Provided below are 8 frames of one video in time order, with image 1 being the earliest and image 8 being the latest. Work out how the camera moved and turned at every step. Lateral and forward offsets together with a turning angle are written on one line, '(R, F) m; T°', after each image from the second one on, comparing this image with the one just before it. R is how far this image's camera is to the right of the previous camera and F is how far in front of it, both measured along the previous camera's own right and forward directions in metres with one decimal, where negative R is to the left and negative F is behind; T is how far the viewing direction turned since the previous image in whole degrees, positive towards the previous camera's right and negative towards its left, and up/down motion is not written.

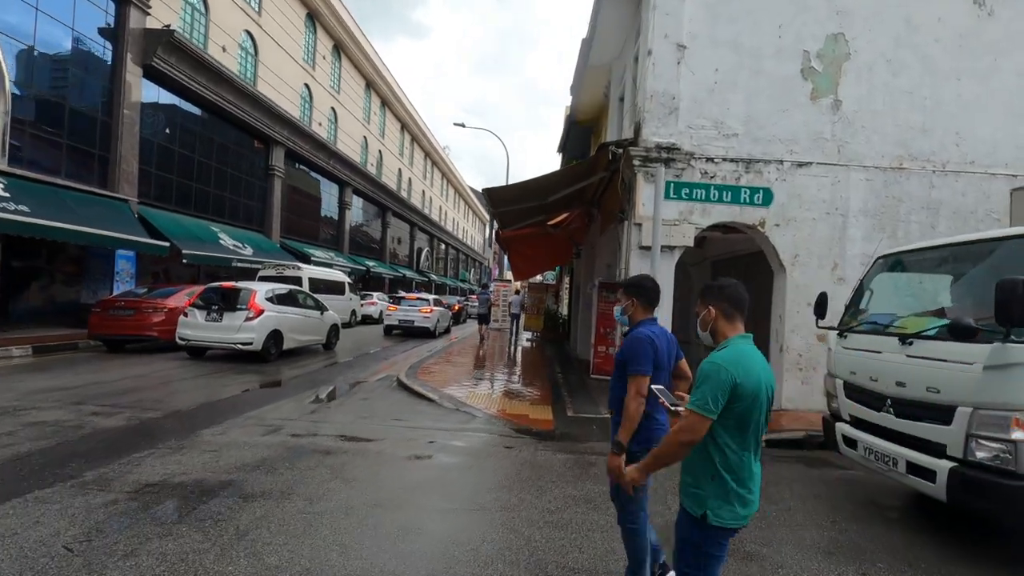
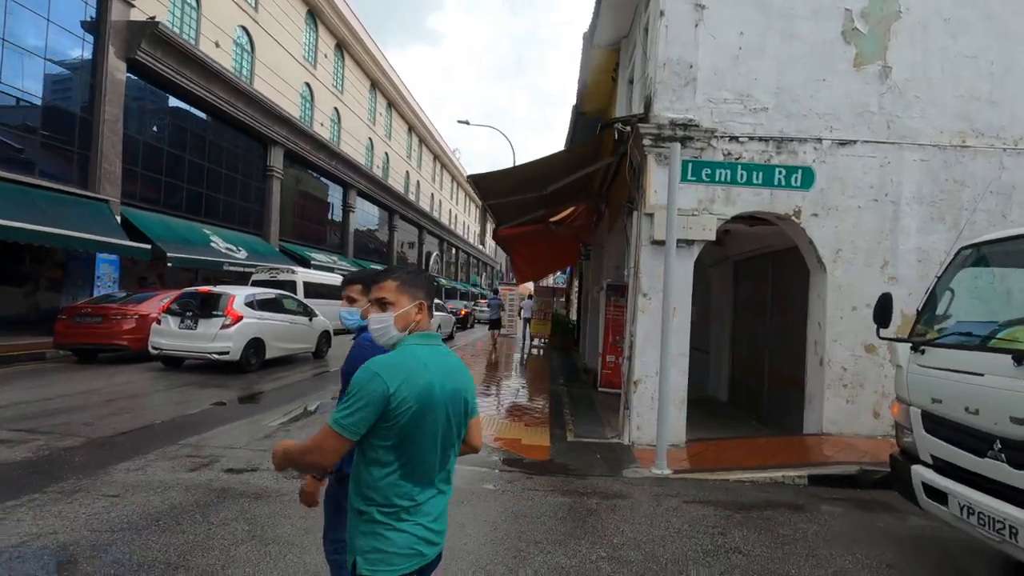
(+0.3, +1.1) m; -1°
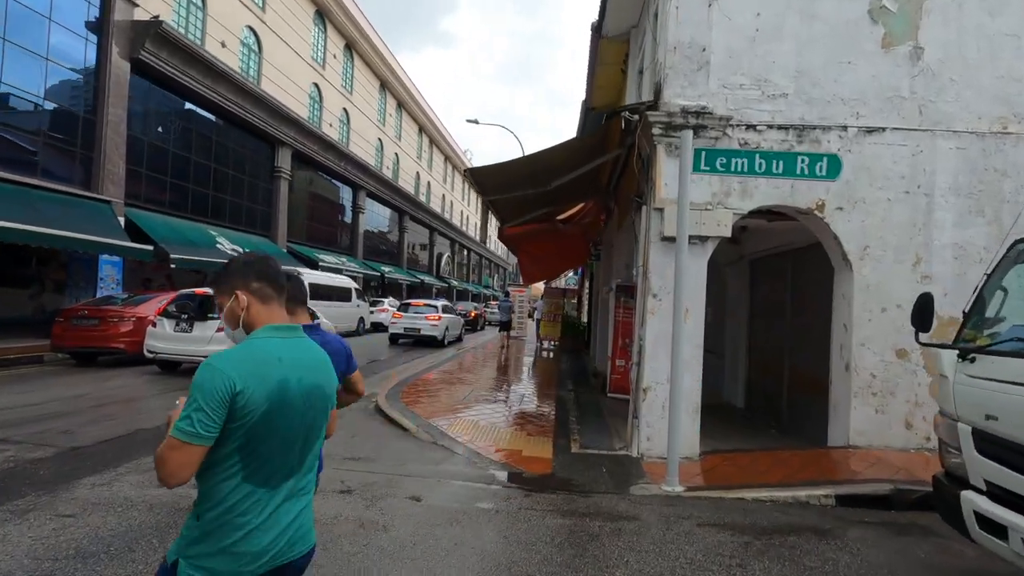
(+0.2, +0.4) m; -1°
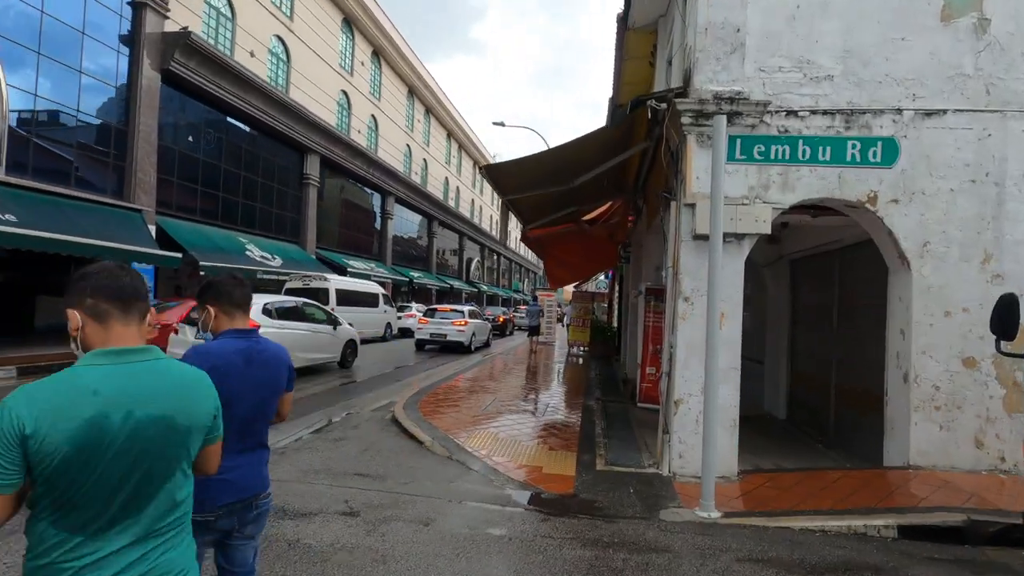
(+0.1, +0.4) m; -3°
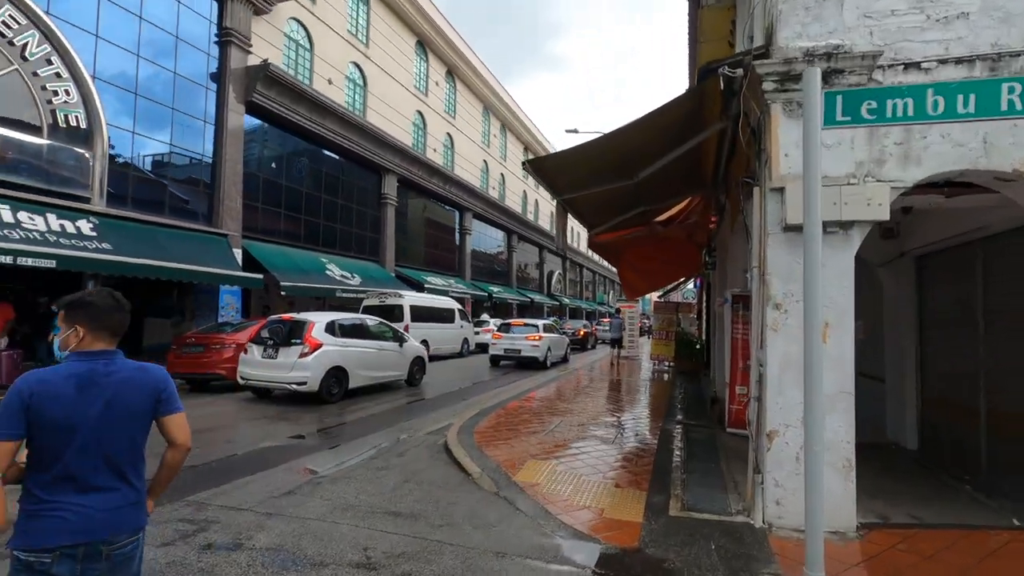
(+0.3, +0.8) m; -9°
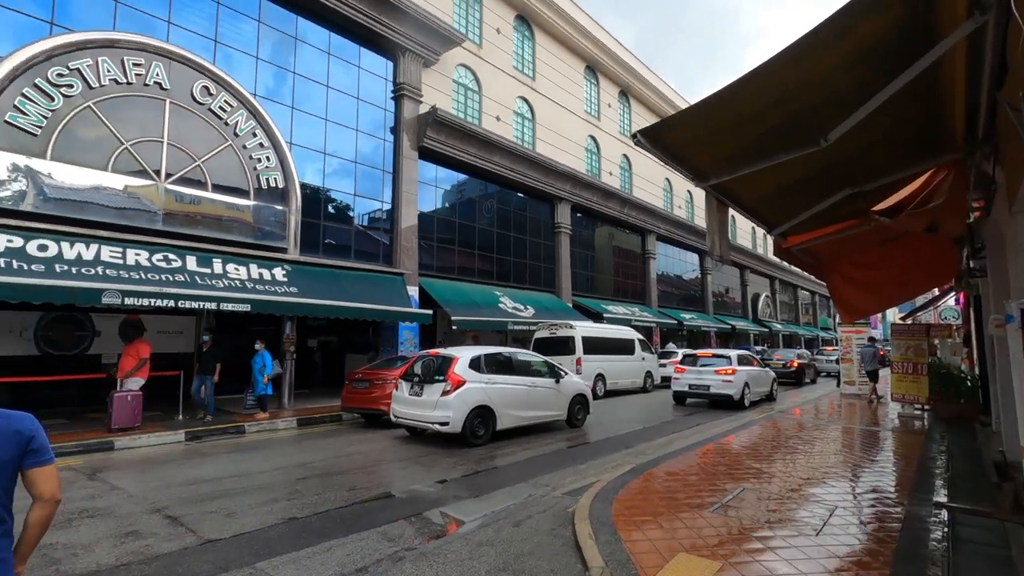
(+0.6, +1.5) m; -21°
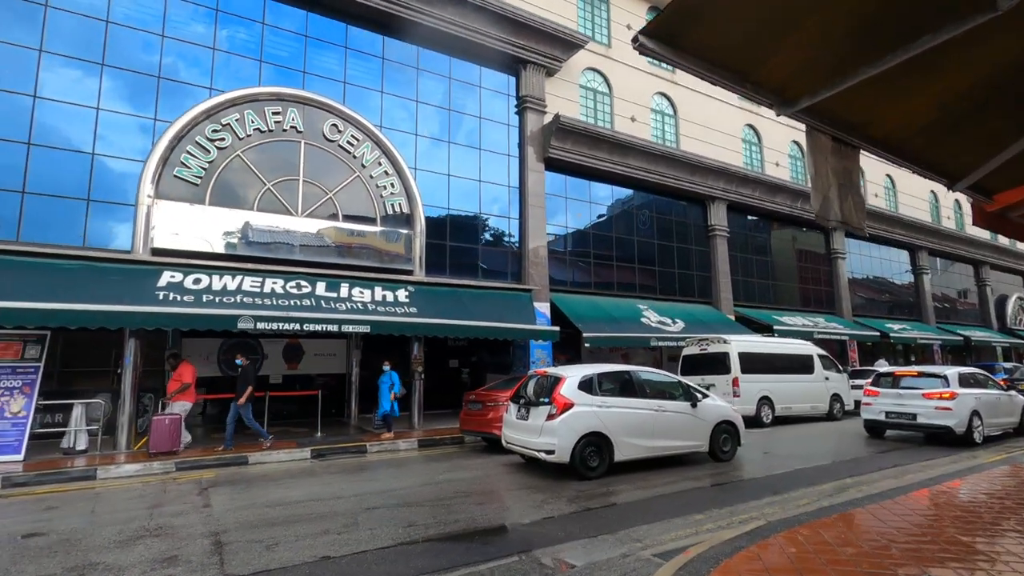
(+1.1, +1.3) m; -18°
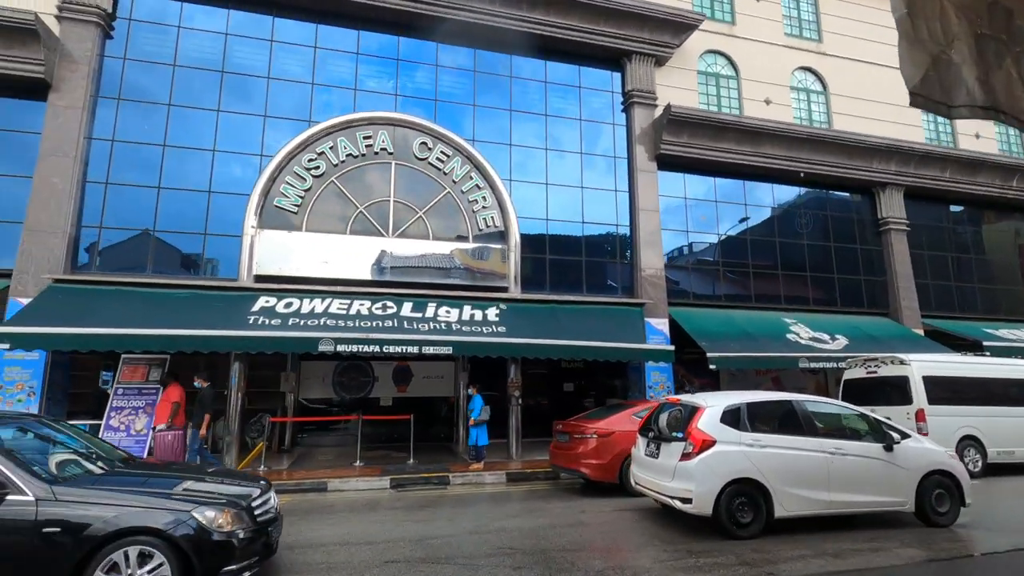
(+1.1, +1.5) m; -16°
